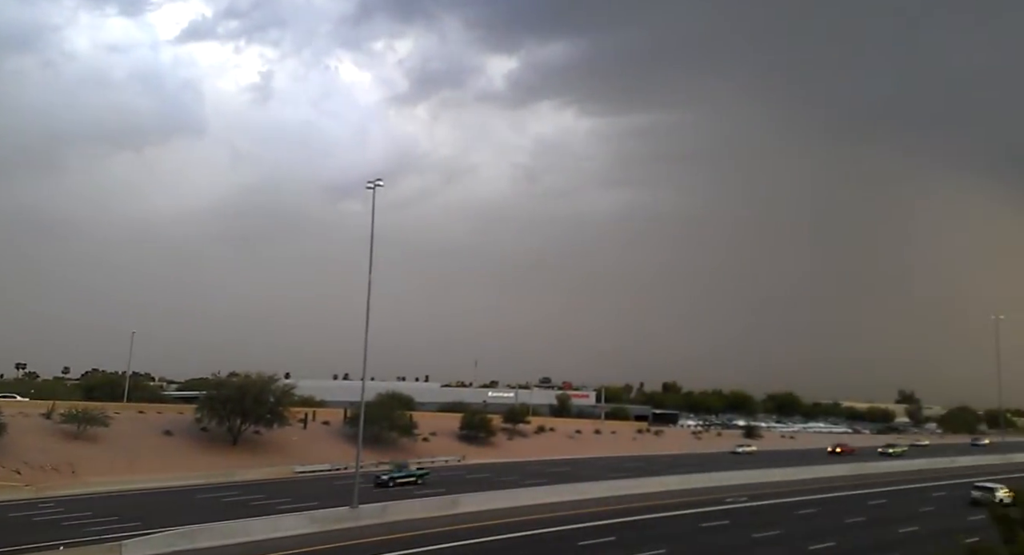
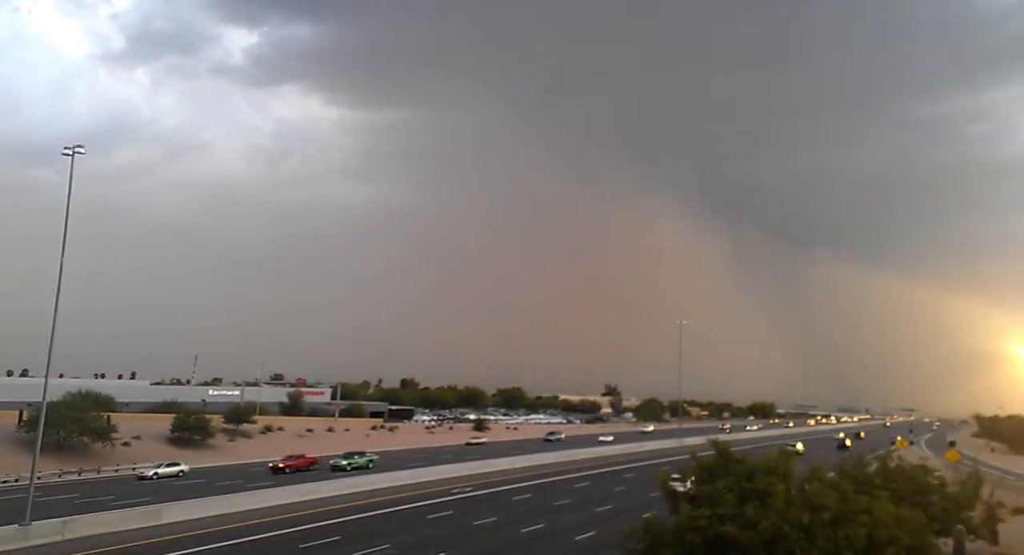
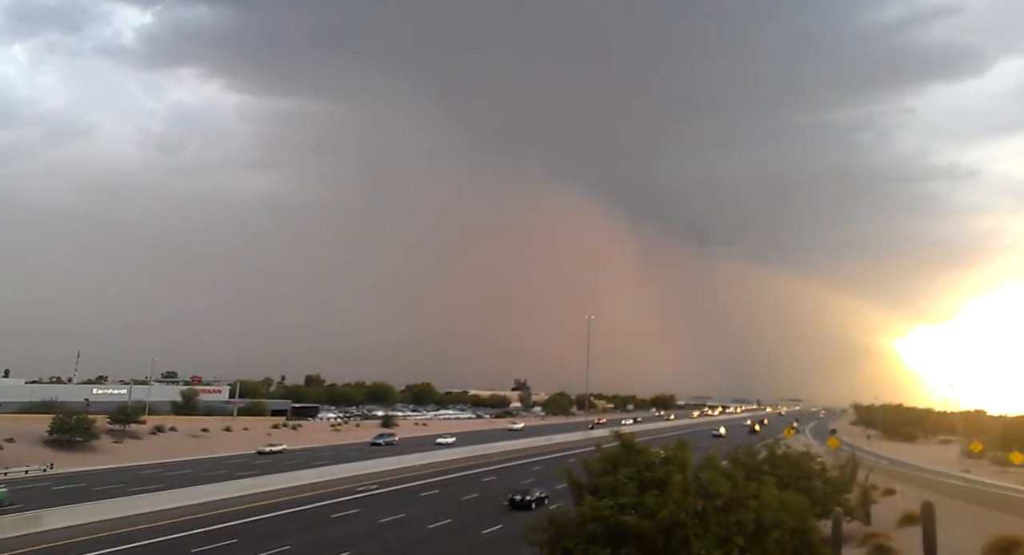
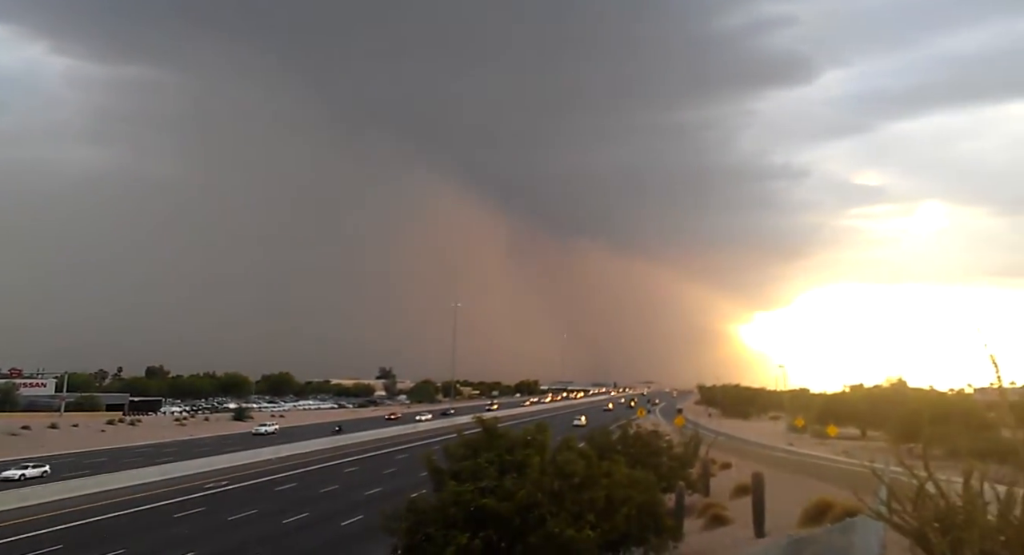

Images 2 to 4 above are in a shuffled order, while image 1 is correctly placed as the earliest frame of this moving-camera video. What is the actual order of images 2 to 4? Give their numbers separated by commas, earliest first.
2, 3, 4
